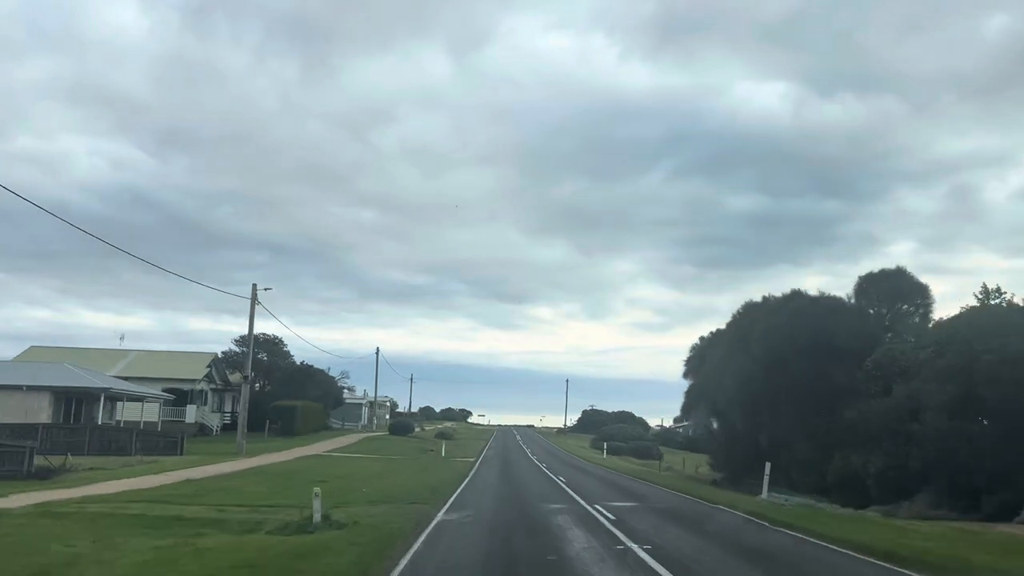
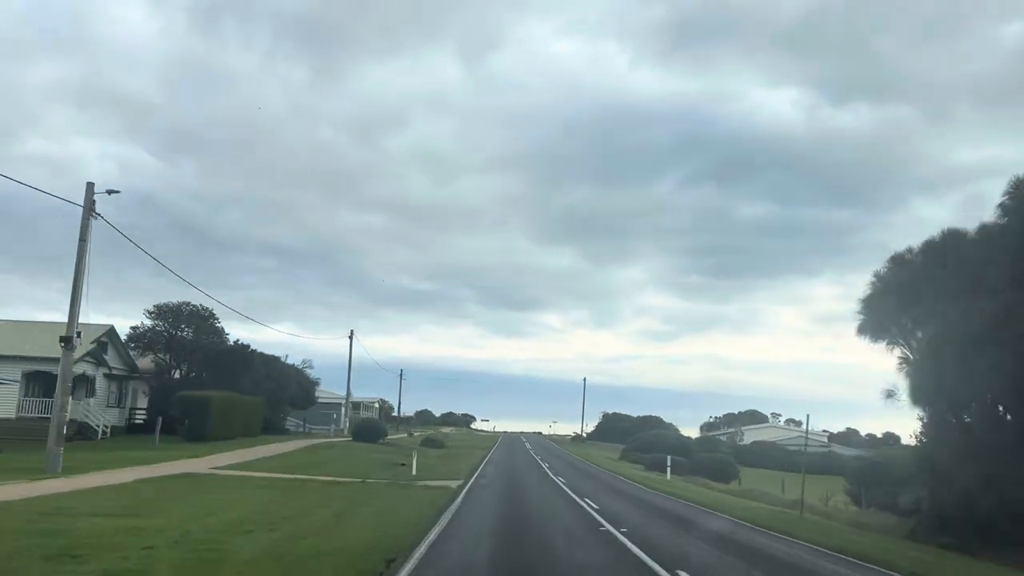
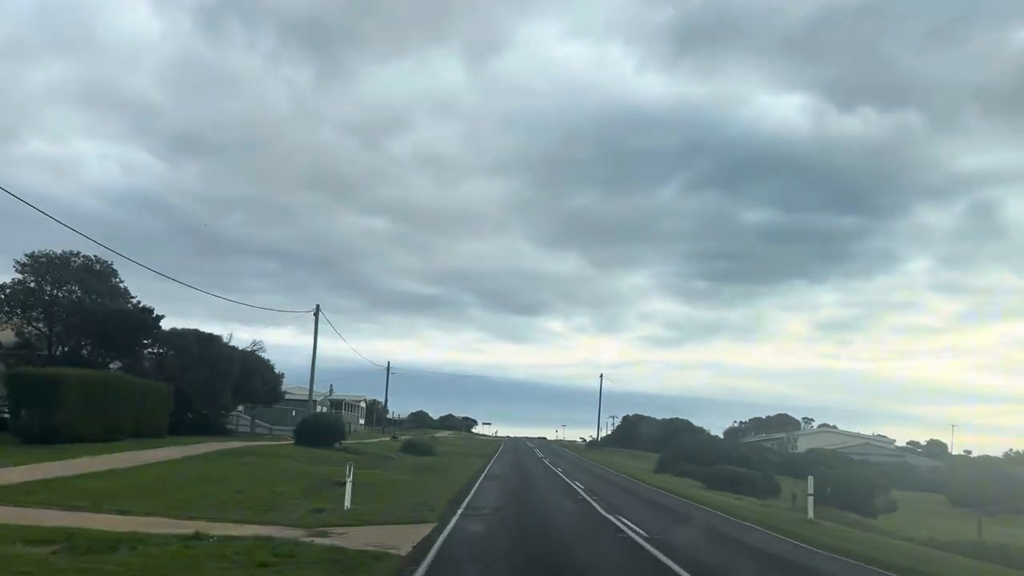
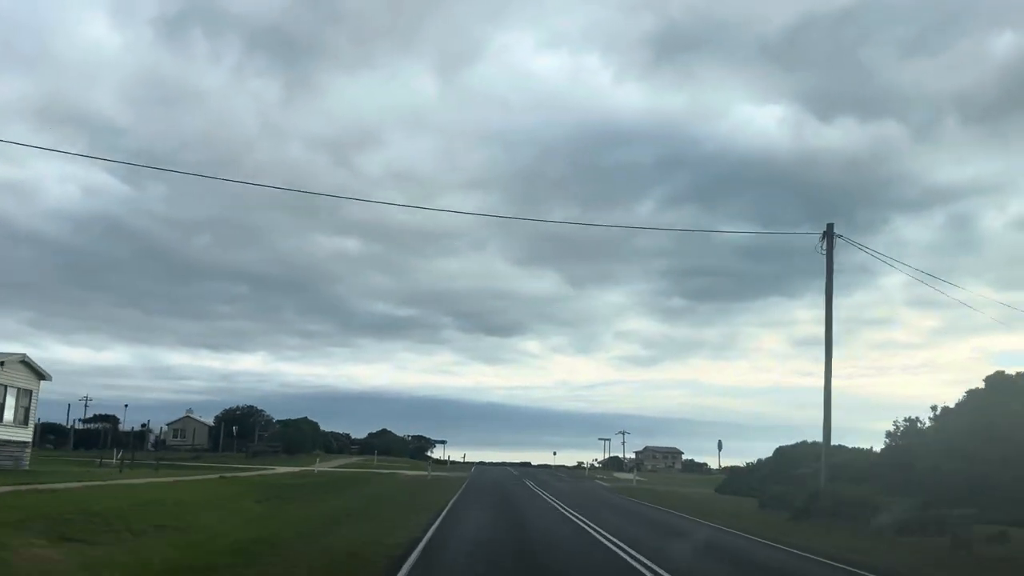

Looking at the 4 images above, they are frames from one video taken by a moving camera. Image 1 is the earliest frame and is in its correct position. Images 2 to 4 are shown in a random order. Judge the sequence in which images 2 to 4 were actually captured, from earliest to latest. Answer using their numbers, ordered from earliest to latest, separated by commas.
2, 3, 4
